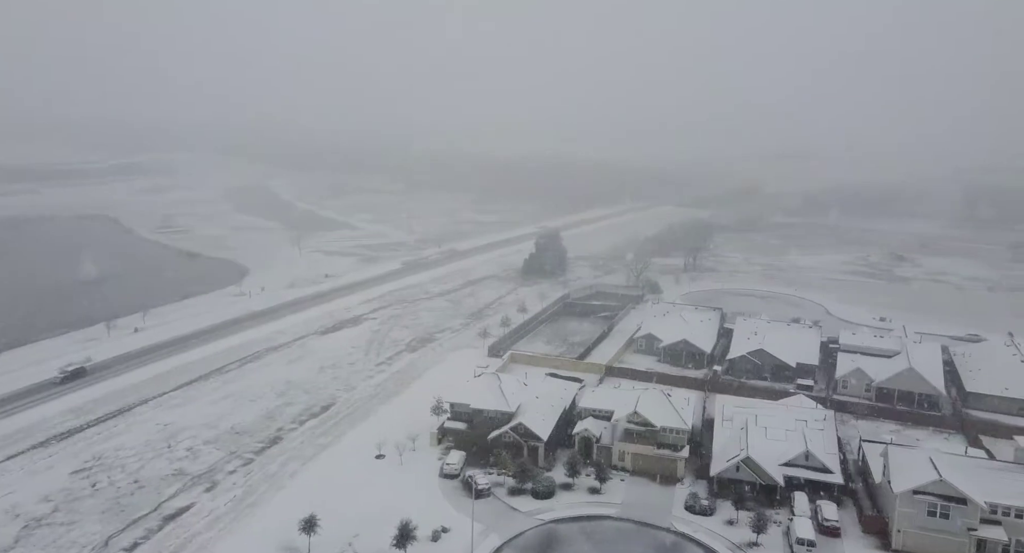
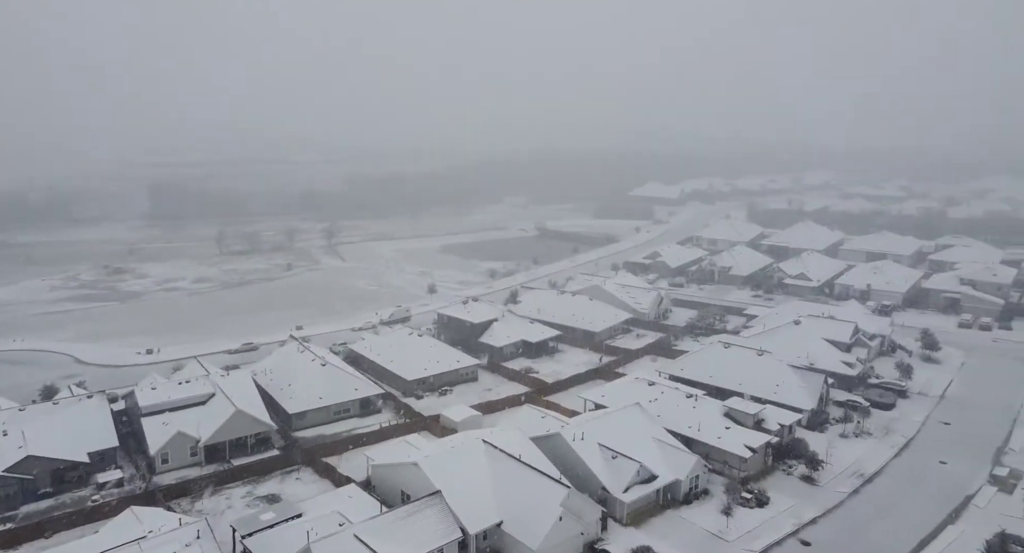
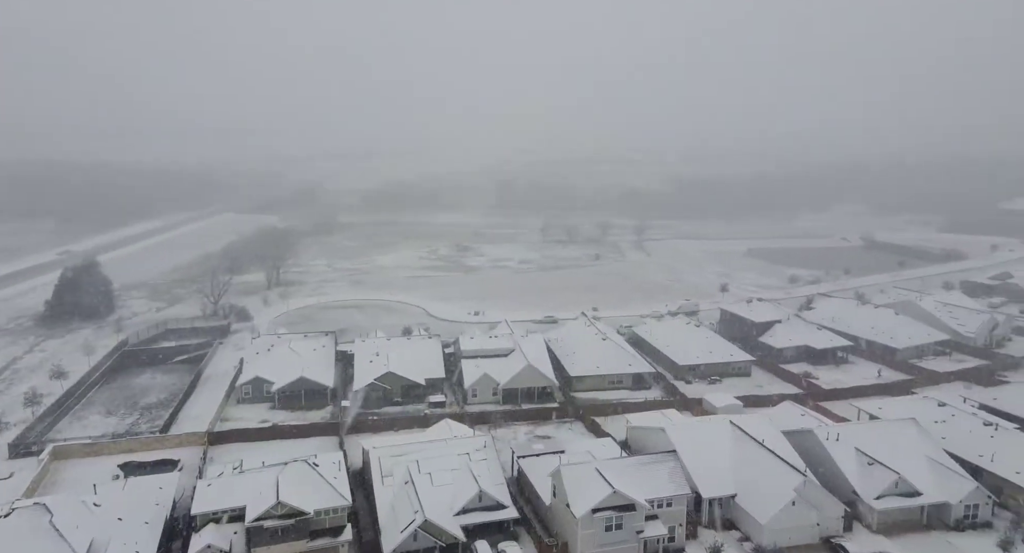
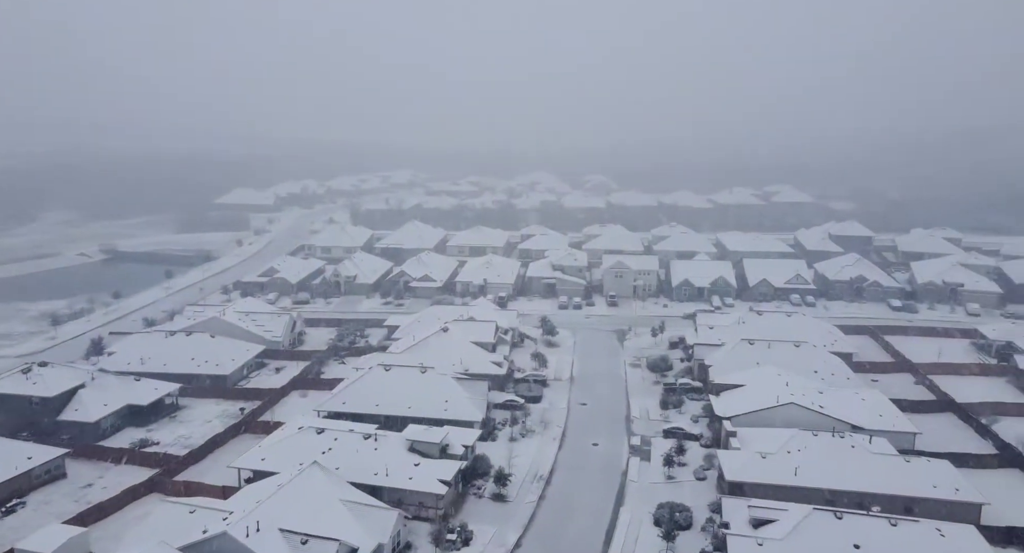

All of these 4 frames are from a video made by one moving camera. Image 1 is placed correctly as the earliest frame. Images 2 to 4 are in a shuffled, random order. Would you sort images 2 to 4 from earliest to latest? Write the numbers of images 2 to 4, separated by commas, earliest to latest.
3, 2, 4
